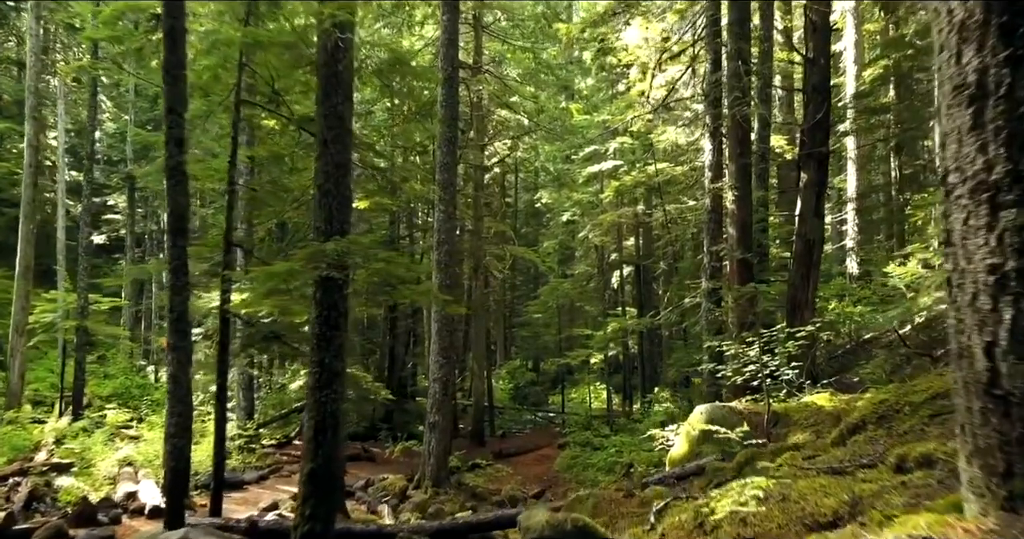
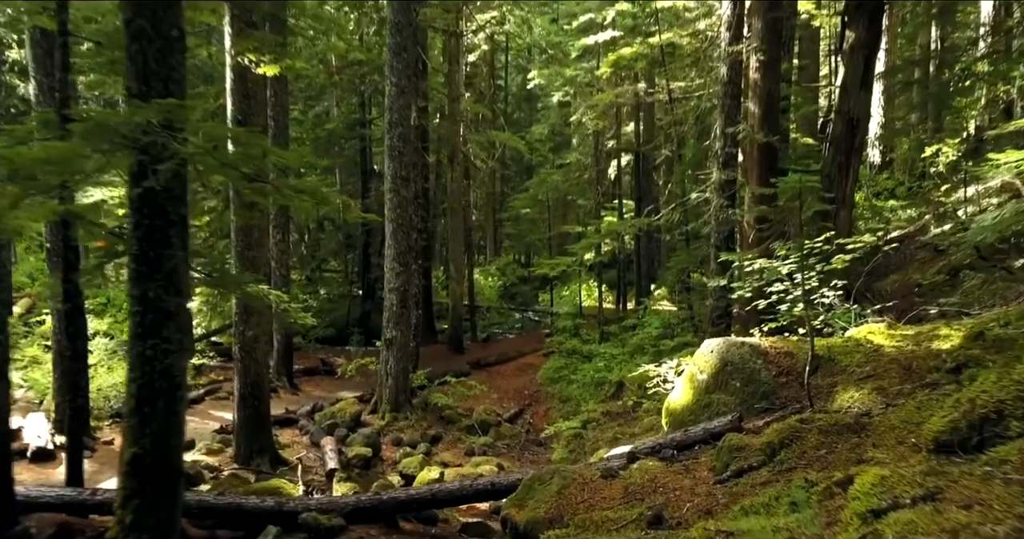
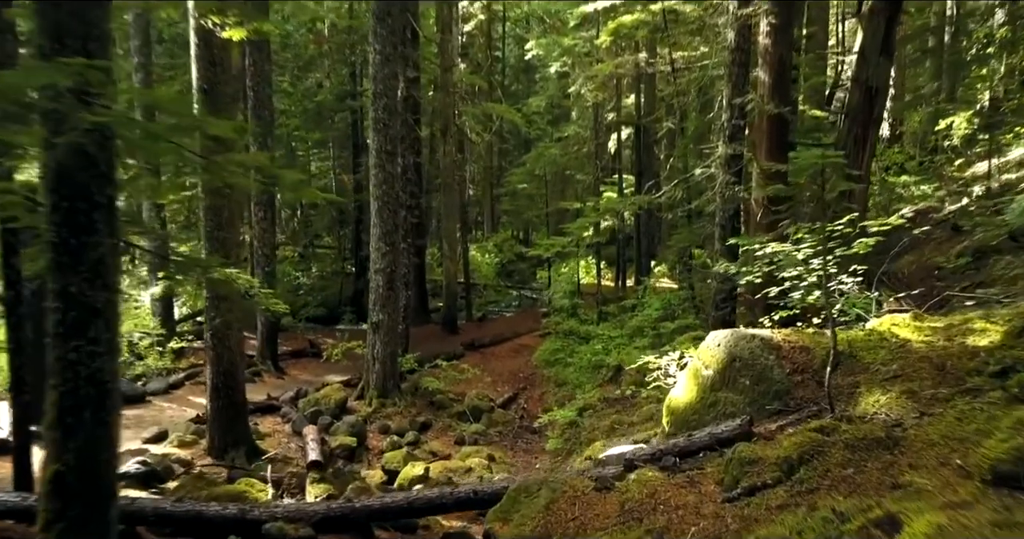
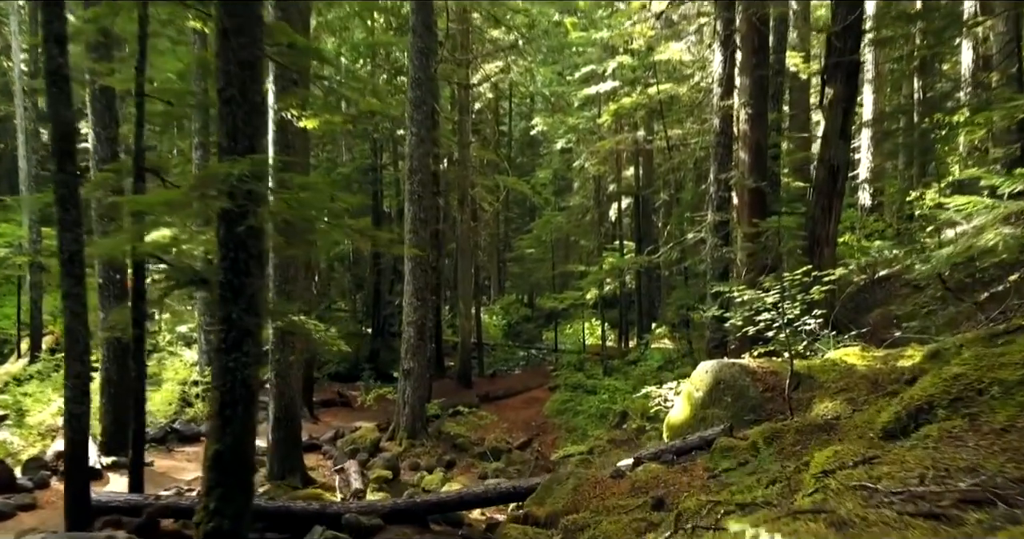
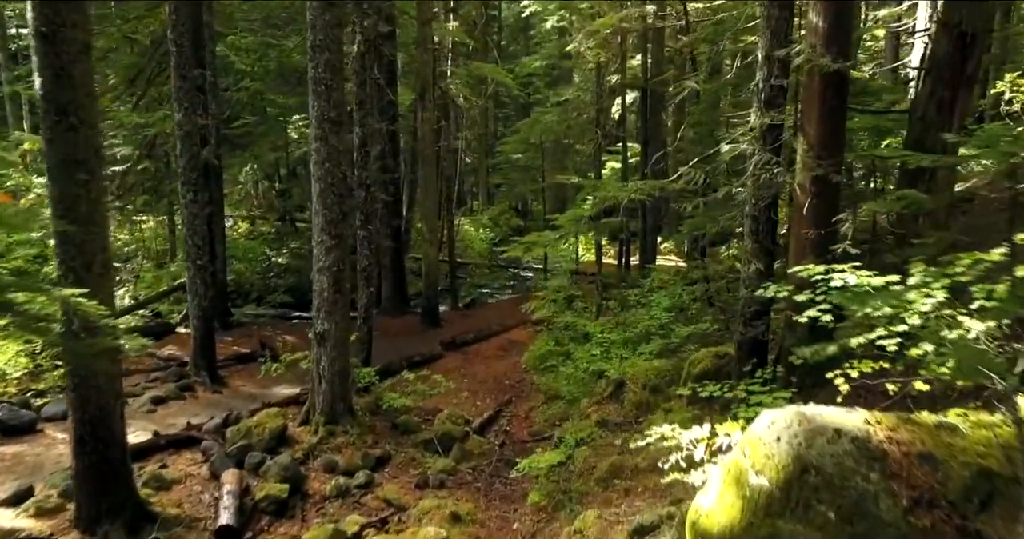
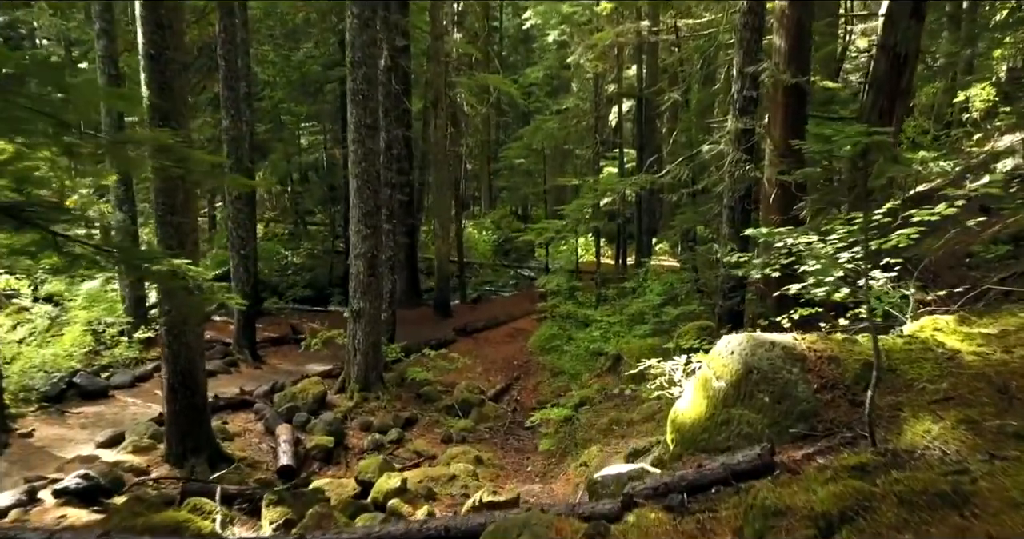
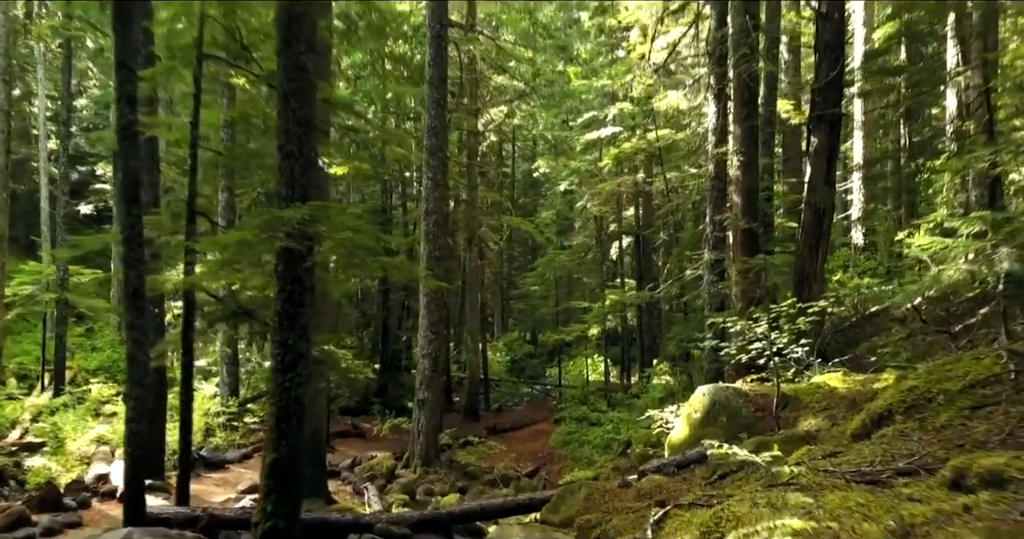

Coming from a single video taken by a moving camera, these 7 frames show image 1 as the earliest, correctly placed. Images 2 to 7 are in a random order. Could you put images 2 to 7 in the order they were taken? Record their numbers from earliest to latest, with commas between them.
7, 4, 2, 3, 6, 5
